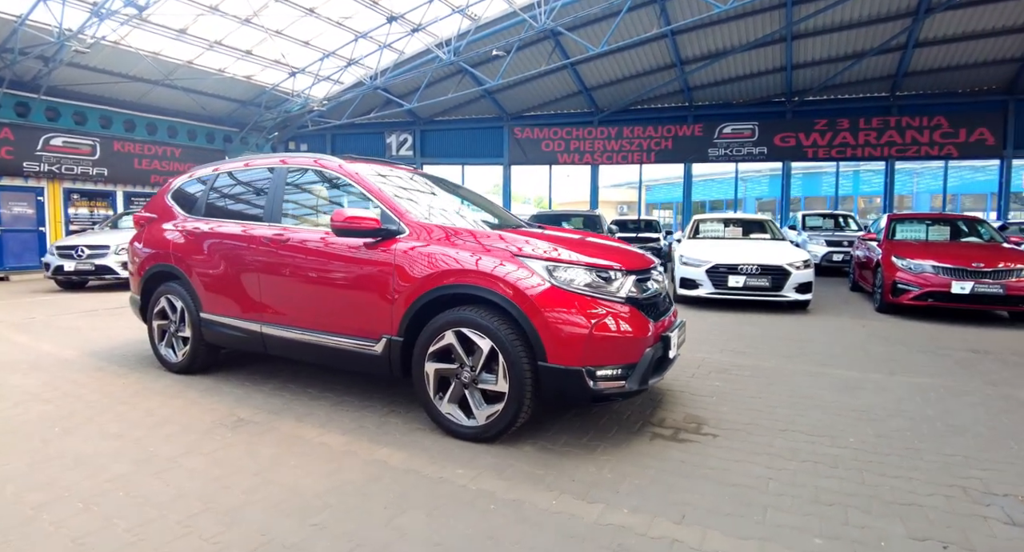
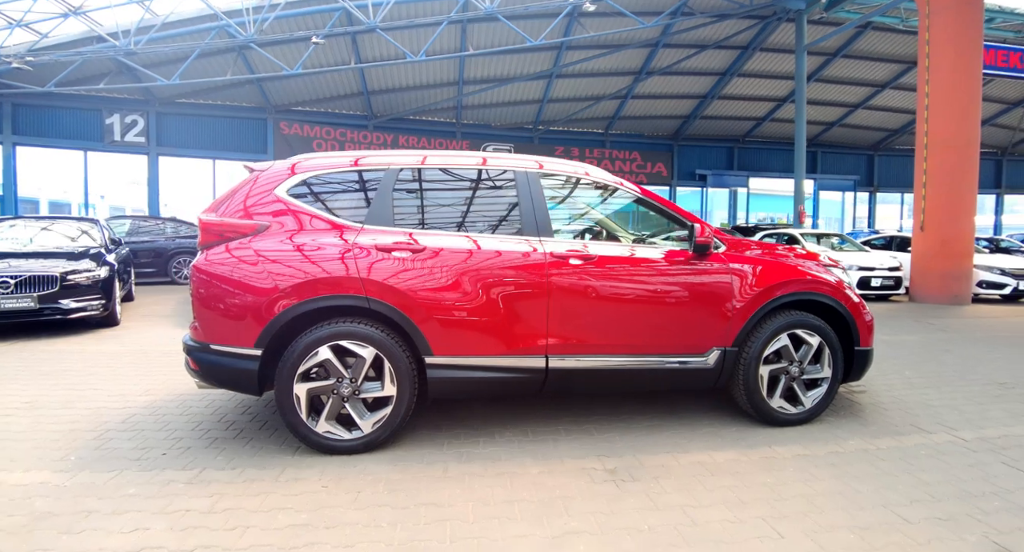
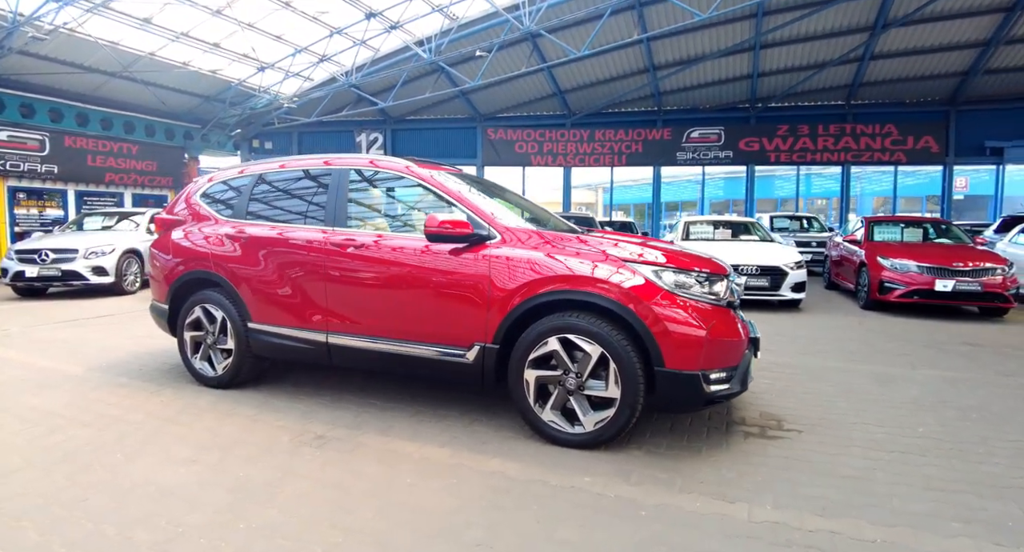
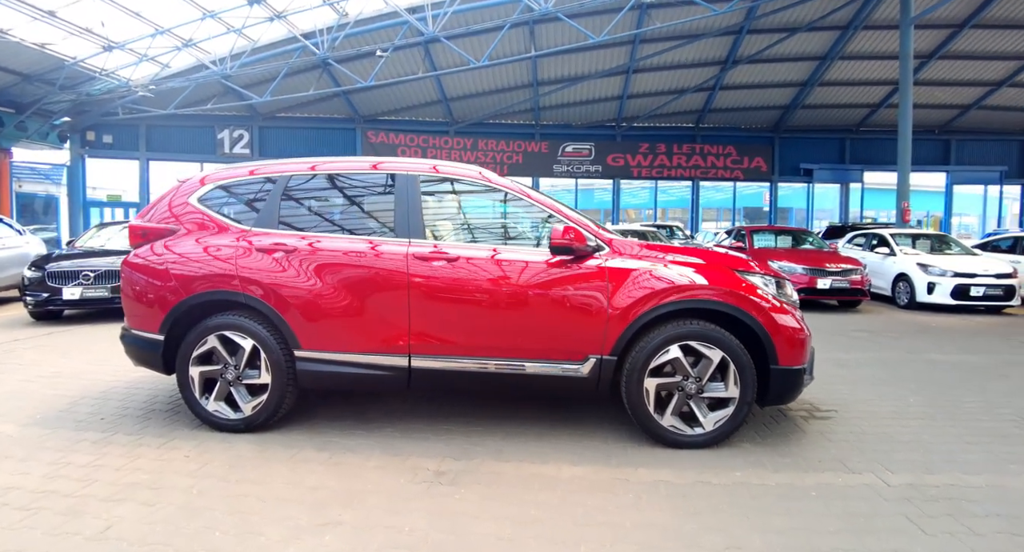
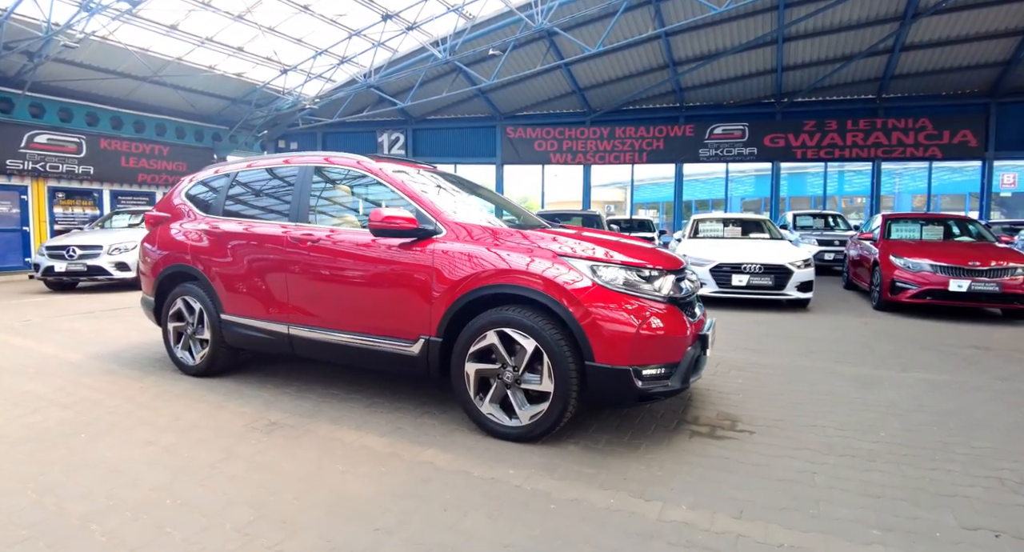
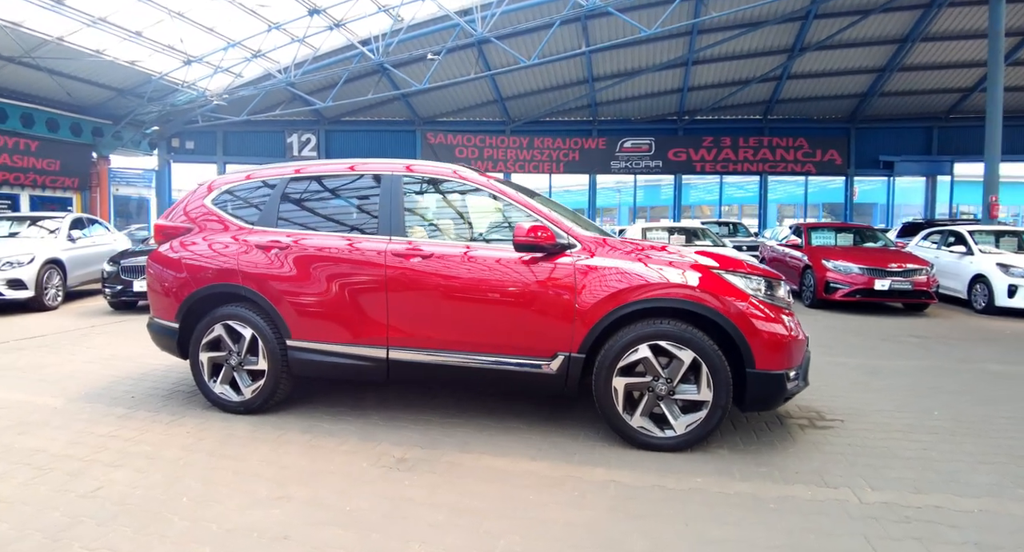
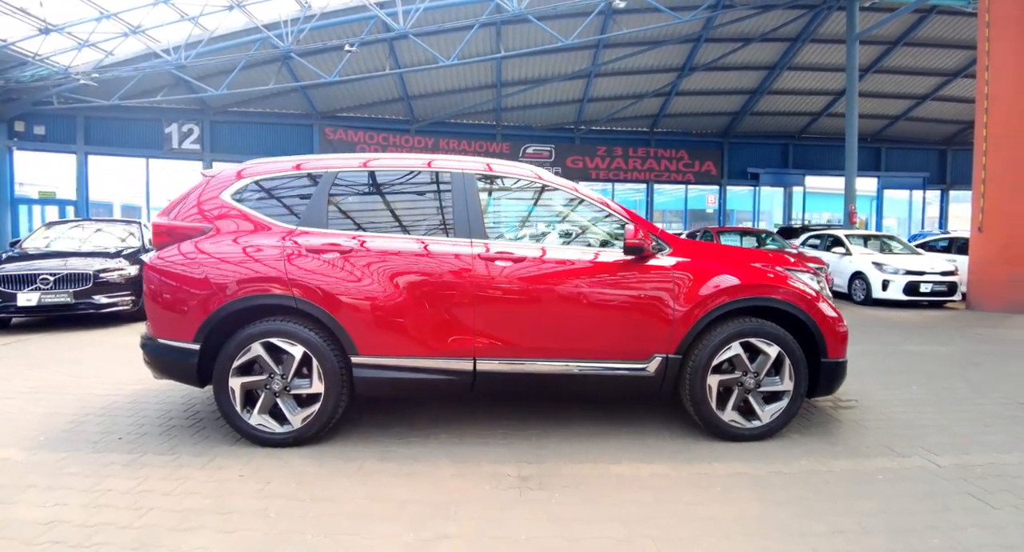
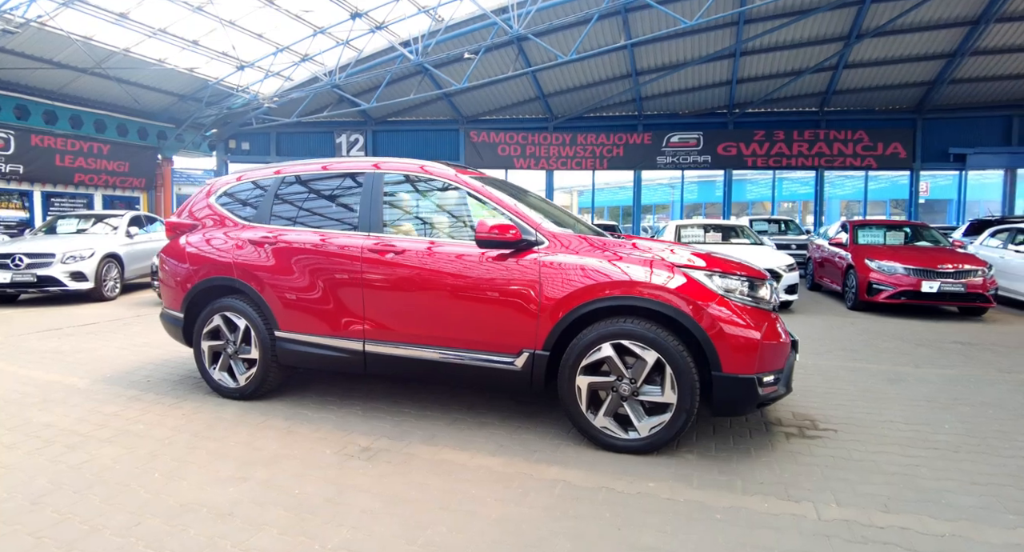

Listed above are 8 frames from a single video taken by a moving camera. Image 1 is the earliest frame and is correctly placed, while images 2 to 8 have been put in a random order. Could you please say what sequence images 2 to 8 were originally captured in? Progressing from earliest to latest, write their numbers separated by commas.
5, 3, 8, 6, 4, 7, 2
